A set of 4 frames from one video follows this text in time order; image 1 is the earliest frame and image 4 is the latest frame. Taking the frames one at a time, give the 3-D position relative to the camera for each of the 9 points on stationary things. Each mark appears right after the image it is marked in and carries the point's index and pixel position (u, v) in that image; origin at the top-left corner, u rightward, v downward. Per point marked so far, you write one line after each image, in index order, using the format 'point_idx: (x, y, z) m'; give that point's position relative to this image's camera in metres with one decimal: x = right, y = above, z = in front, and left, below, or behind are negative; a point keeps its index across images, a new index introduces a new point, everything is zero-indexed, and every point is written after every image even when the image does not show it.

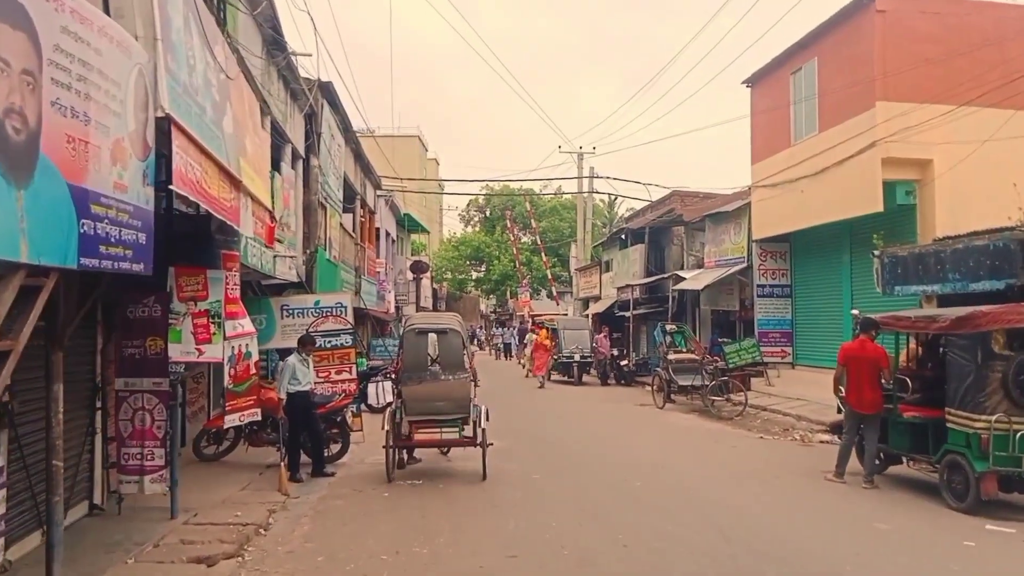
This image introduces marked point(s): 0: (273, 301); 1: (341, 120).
0: (-3.0, -0.2, +12.5) m
1: (-2.8, +2.7, +15.8) m
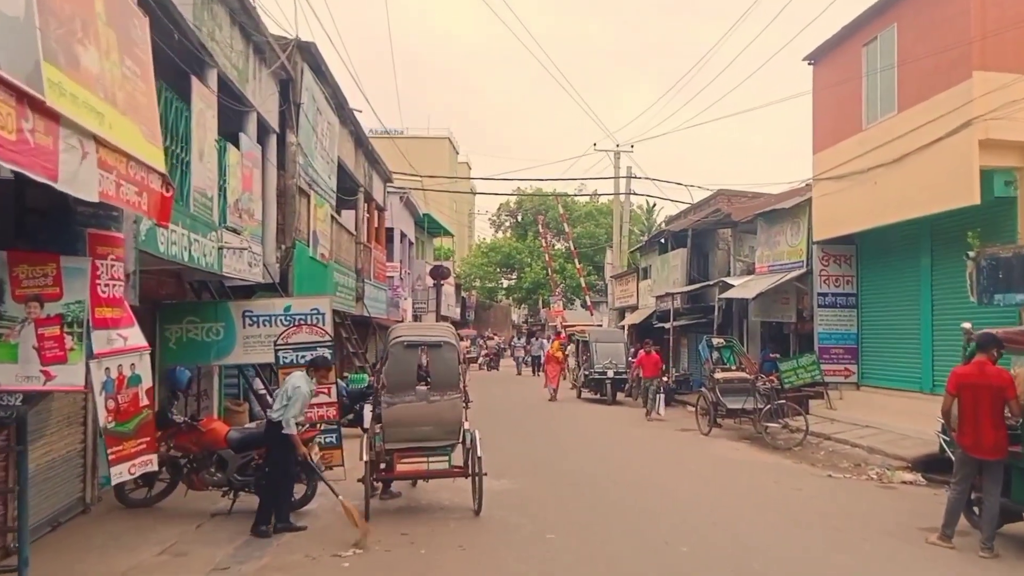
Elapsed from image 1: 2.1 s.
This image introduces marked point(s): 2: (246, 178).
0: (-2.9, -0.2, +10.2) m
1: (-2.5, +2.6, +13.6) m
2: (-2.7, +1.1, +10.0) m
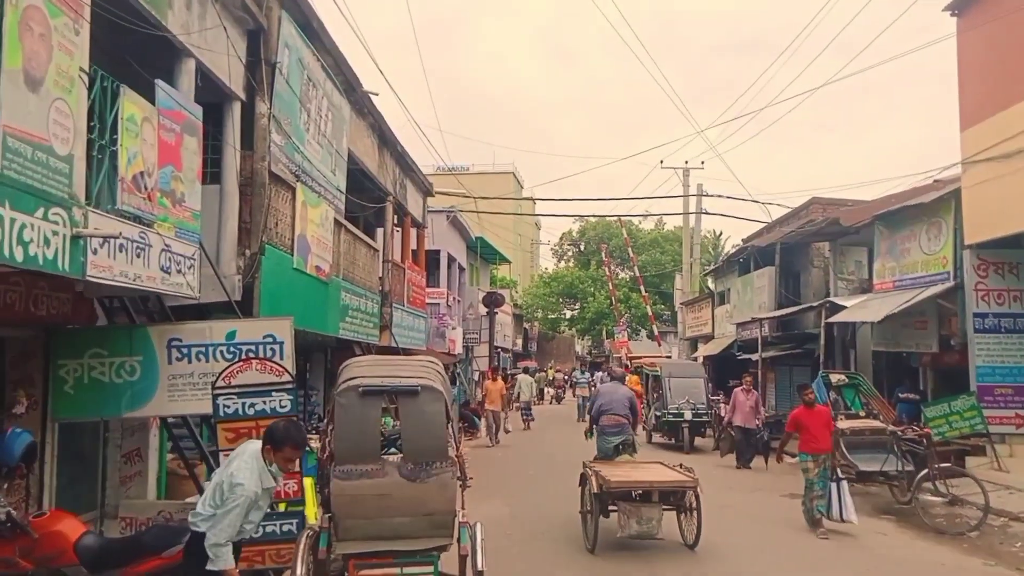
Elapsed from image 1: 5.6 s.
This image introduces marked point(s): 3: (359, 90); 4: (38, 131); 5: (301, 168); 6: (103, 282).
0: (-2.6, -0.3, +7.1) m
1: (-2.0, +2.4, +10.5) m
2: (-2.4, +1.0, +6.8) m
3: (-1.9, +2.5, +12.4) m
4: (-2.4, +0.8, +5.0) m
5: (-2.1, +1.2, +9.9) m
6: (-2.3, 0.0, +5.7) m
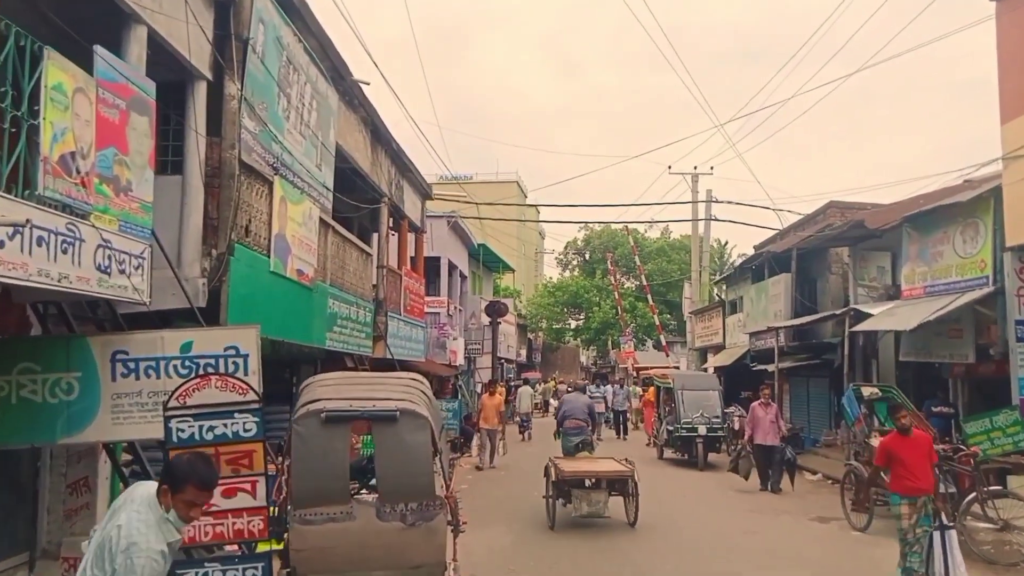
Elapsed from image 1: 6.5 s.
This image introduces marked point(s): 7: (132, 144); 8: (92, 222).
0: (-2.5, -0.3, +6.1) m
1: (-2.0, +2.3, +9.5) m
2: (-2.4, +0.9, +5.8) m
3: (-1.9, +2.4, +11.4) m
4: (-2.4, +0.8, +4.0) m
5: (-2.1, +1.1, +8.9) m
6: (-2.3, 0.0, +4.6) m
7: (-2.3, +0.9, +6.1) m
8: (-2.4, +0.4, +5.6) m
